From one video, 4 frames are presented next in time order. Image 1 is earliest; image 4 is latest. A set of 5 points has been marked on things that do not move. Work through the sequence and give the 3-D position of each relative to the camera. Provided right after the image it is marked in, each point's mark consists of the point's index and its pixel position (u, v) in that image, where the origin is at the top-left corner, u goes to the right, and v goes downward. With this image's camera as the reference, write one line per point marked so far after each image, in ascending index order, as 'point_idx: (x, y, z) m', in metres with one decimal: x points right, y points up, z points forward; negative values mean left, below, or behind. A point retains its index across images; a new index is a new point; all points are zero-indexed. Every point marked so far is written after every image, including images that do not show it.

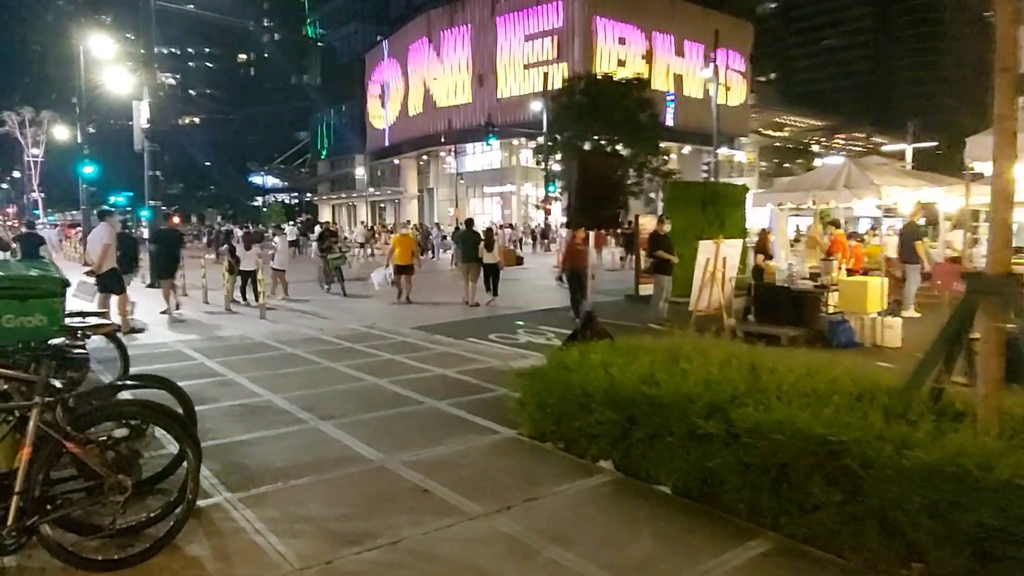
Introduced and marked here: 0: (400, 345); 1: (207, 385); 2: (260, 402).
0: (-1.8, -0.9, +11.5) m
1: (-3.6, -1.1, +8.5) m
2: (-2.7, -1.2, +7.7) m
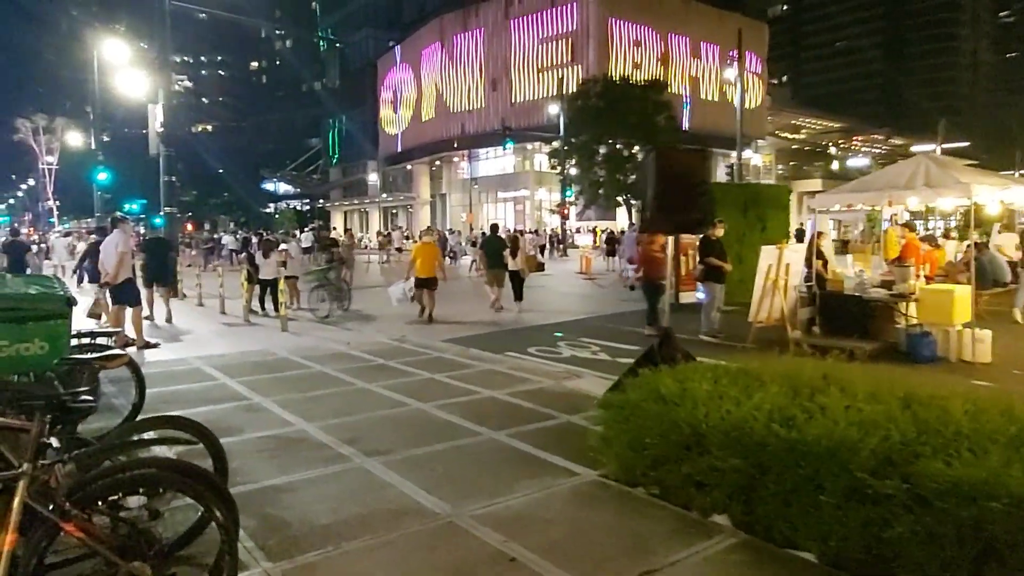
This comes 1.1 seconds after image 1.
0: (-1.1, -1.1, +10.5) m
1: (-2.9, -1.3, +7.5) m
2: (-2.1, -1.4, +6.8) m
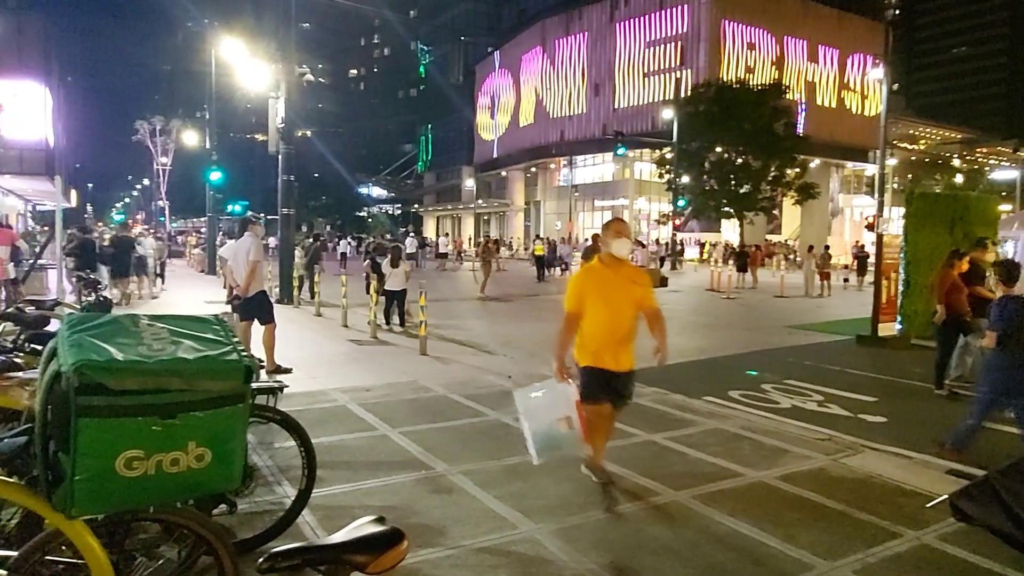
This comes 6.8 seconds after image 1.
0: (+1.5, -1.4, +8.2) m
1: (-0.7, -1.5, +5.4) m
2: (+0.1, -1.6, +4.6) m
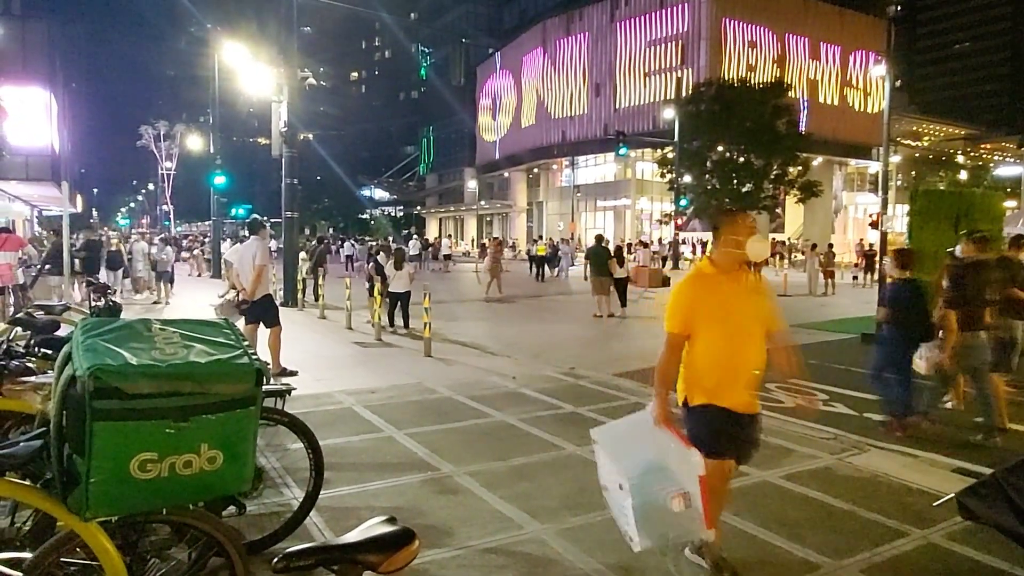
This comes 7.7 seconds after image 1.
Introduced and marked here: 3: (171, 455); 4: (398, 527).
0: (+1.5, -1.4, +8.2) m
1: (-0.7, -1.5, +5.4) m
2: (+0.1, -1.6, +4.6) m
3: (-1.2, -0.6, +2.6) m
4: (-0.4, -0.9, +2.6) m
